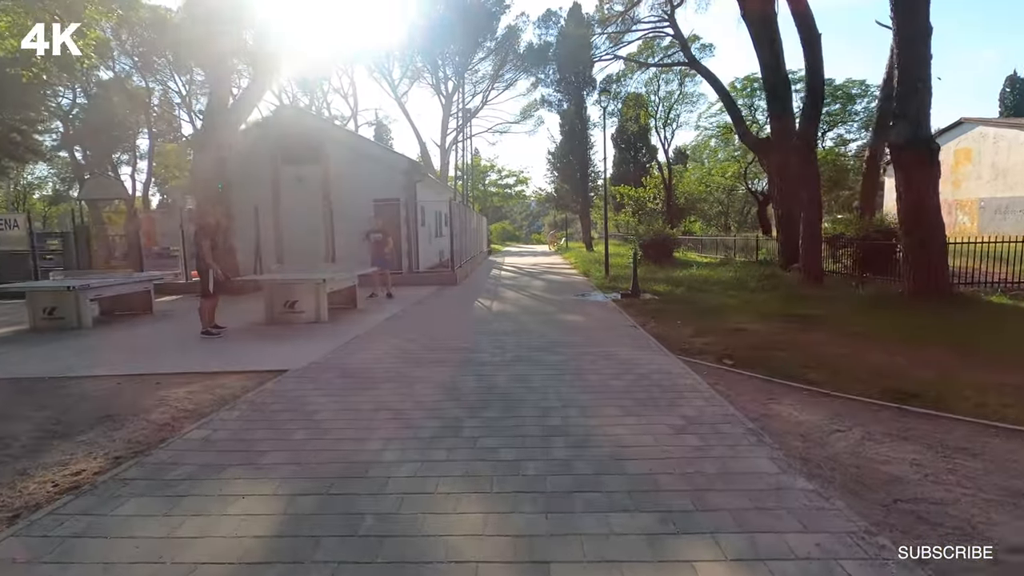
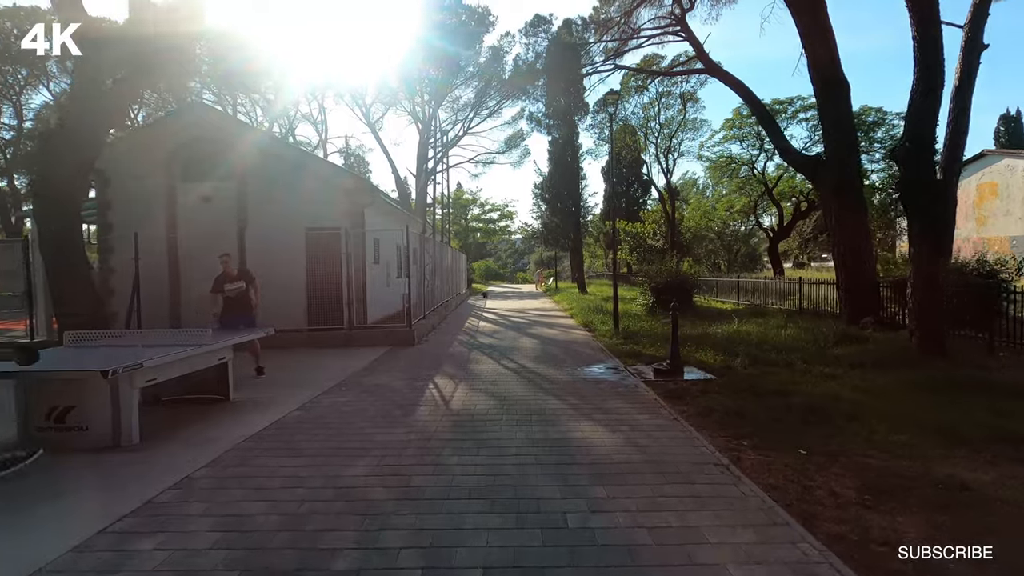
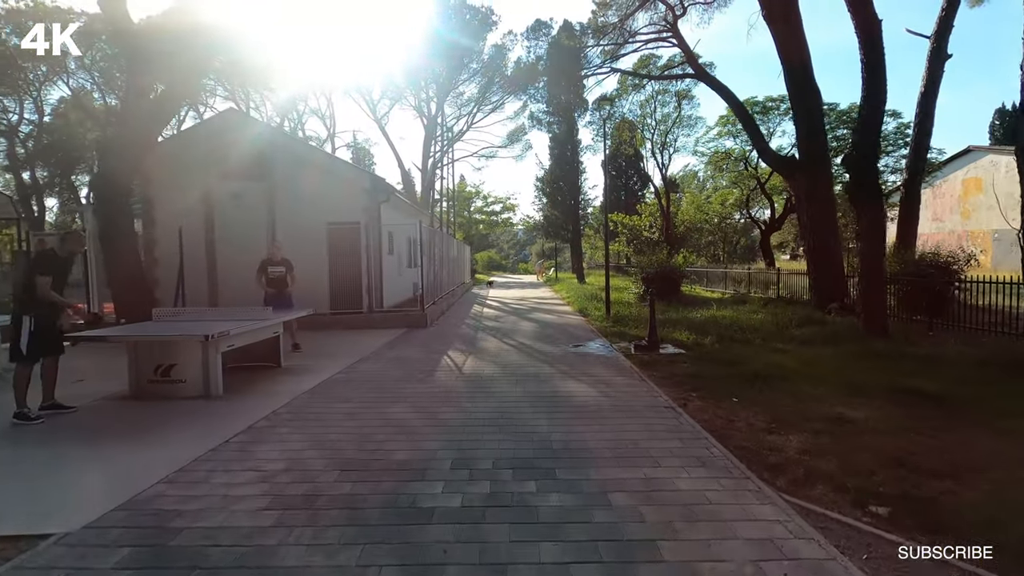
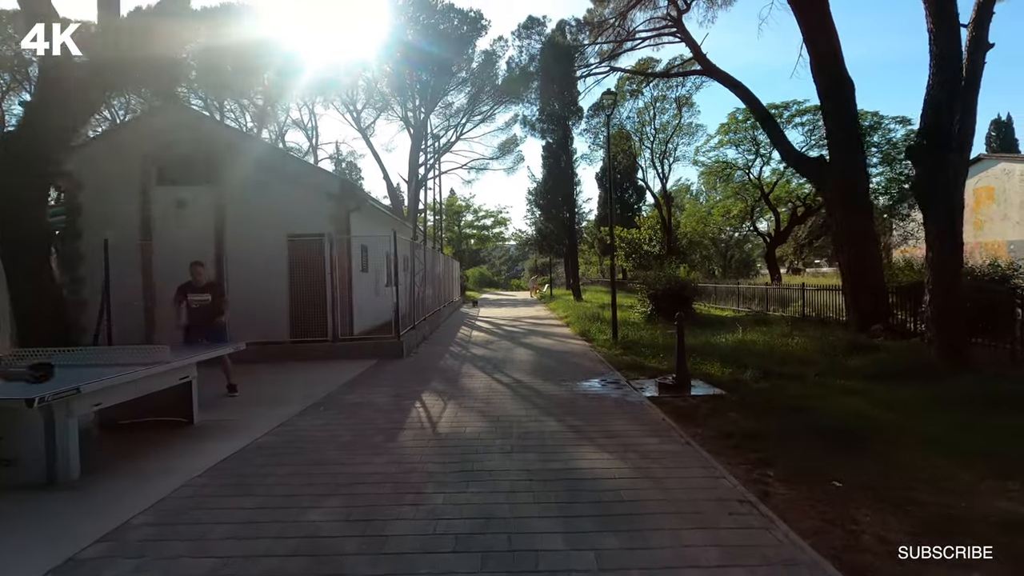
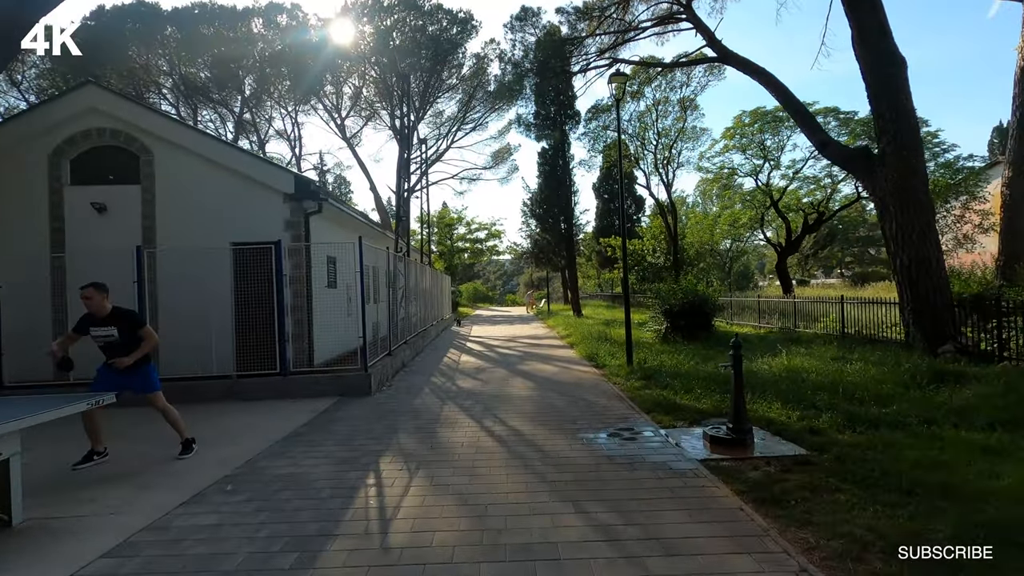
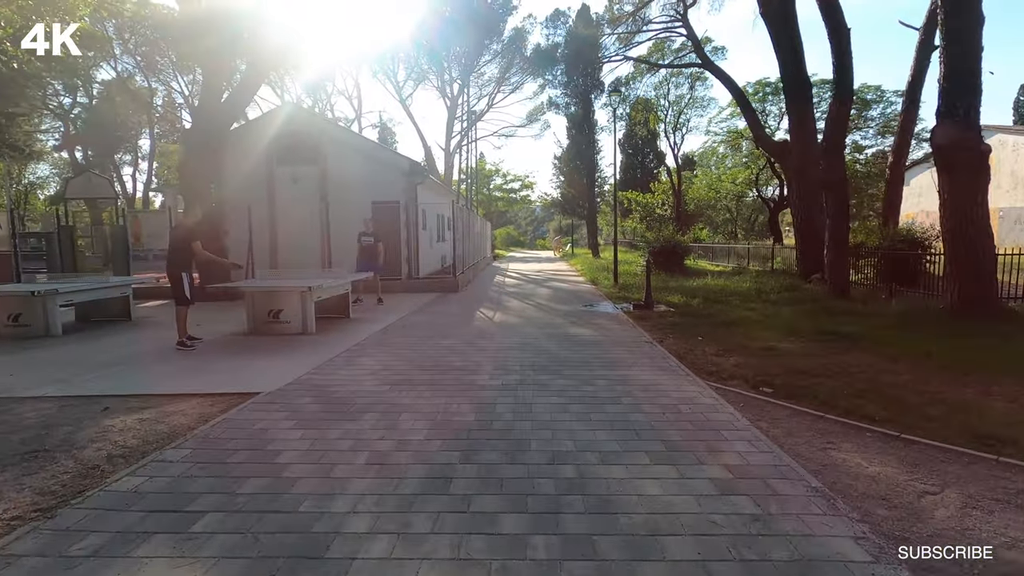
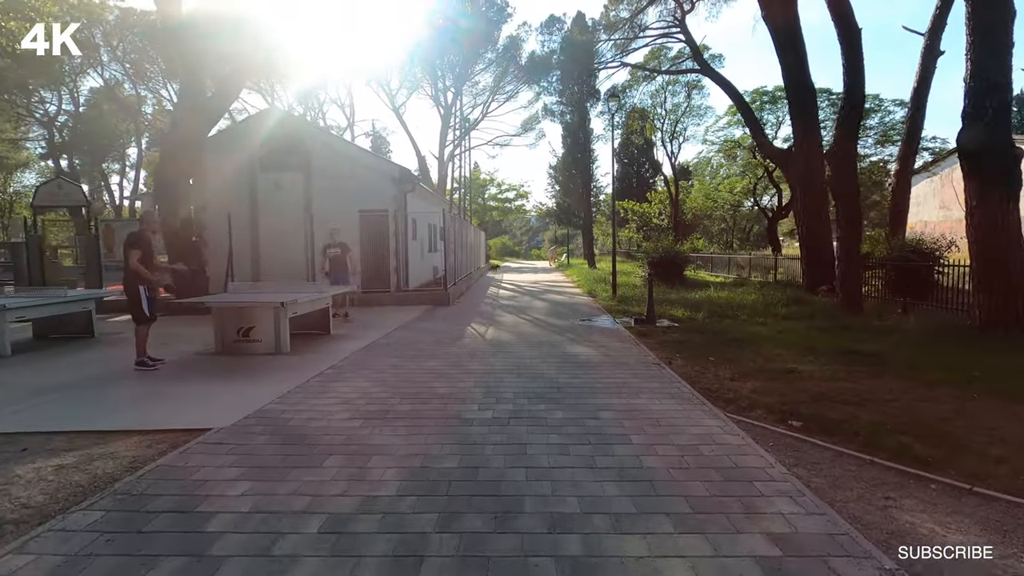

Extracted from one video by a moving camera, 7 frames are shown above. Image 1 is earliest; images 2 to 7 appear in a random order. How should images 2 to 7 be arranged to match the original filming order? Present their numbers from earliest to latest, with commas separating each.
6, 7, 3, 2, 4, 5
